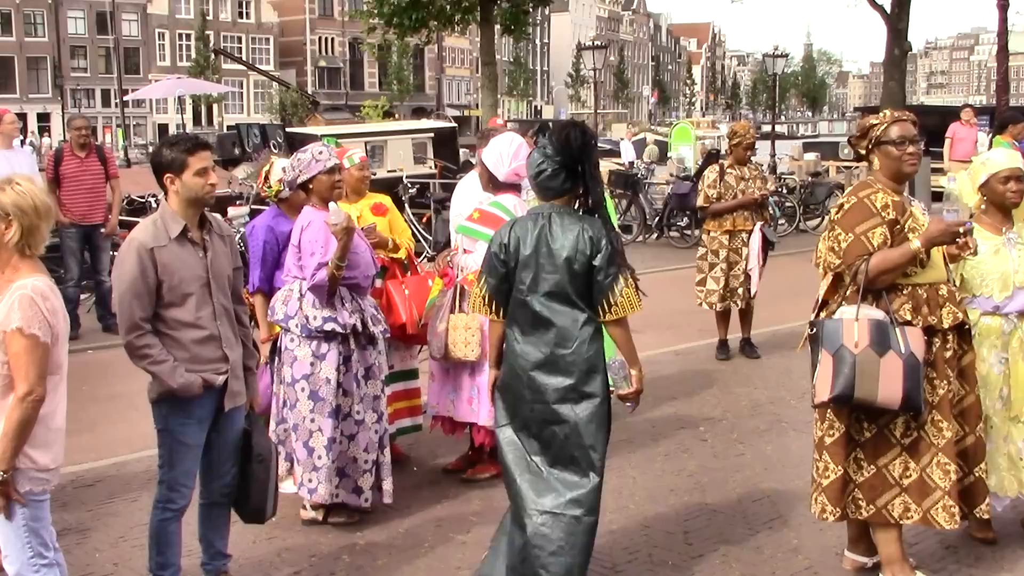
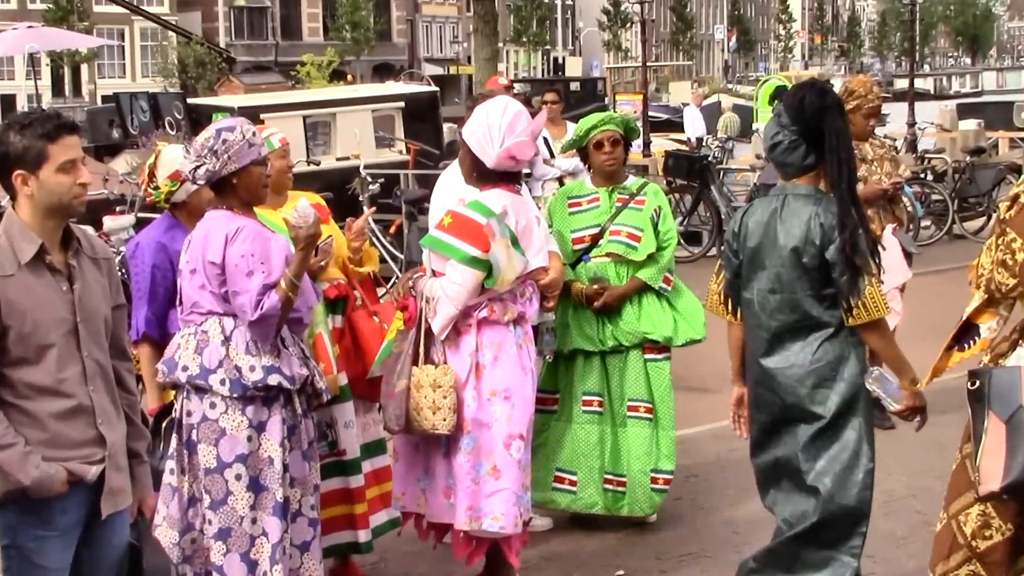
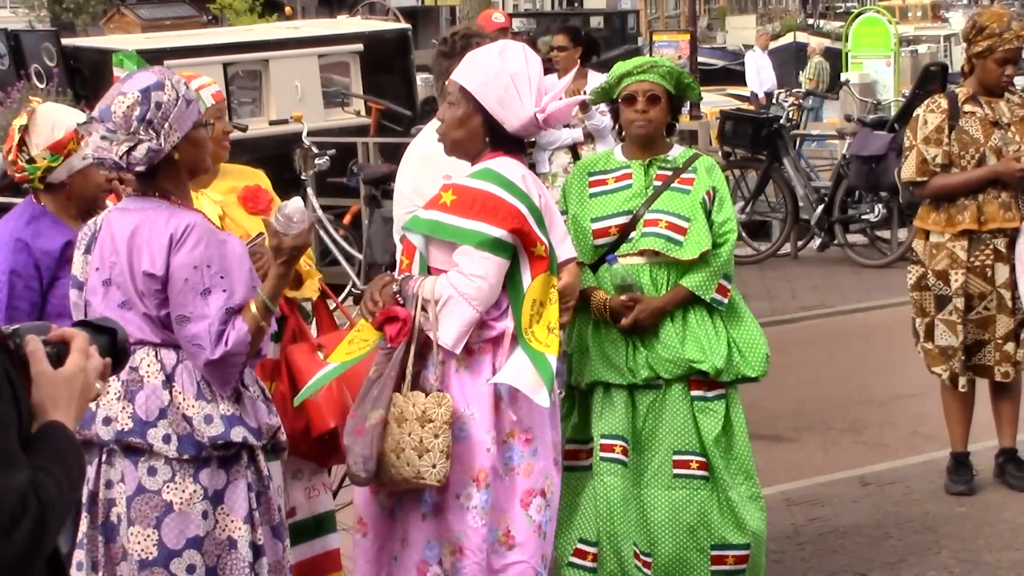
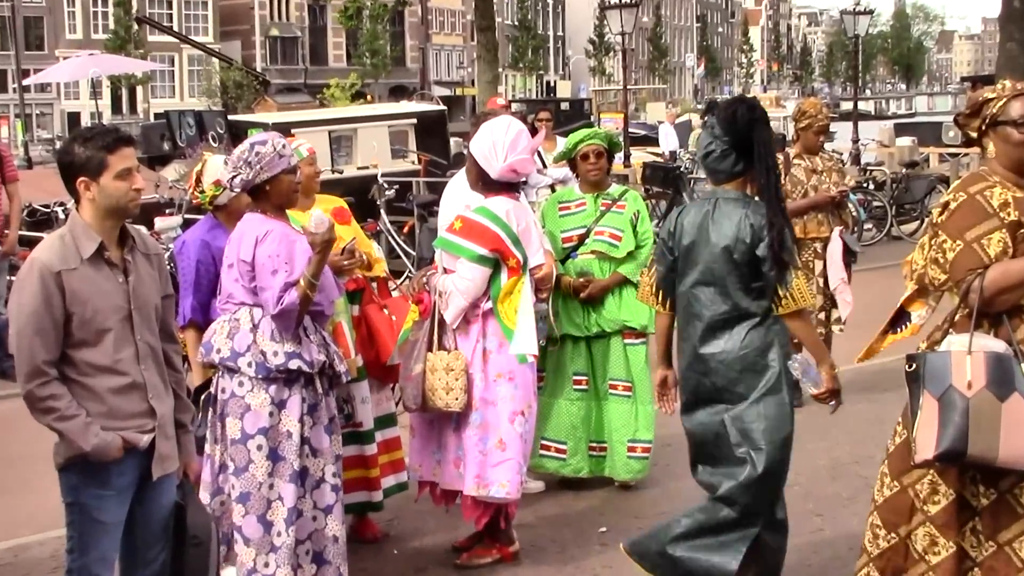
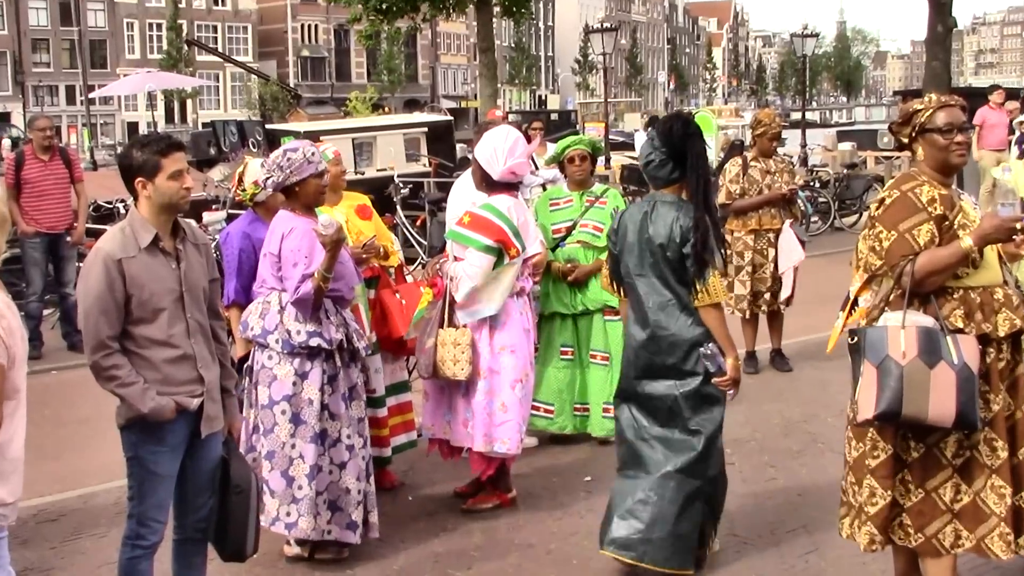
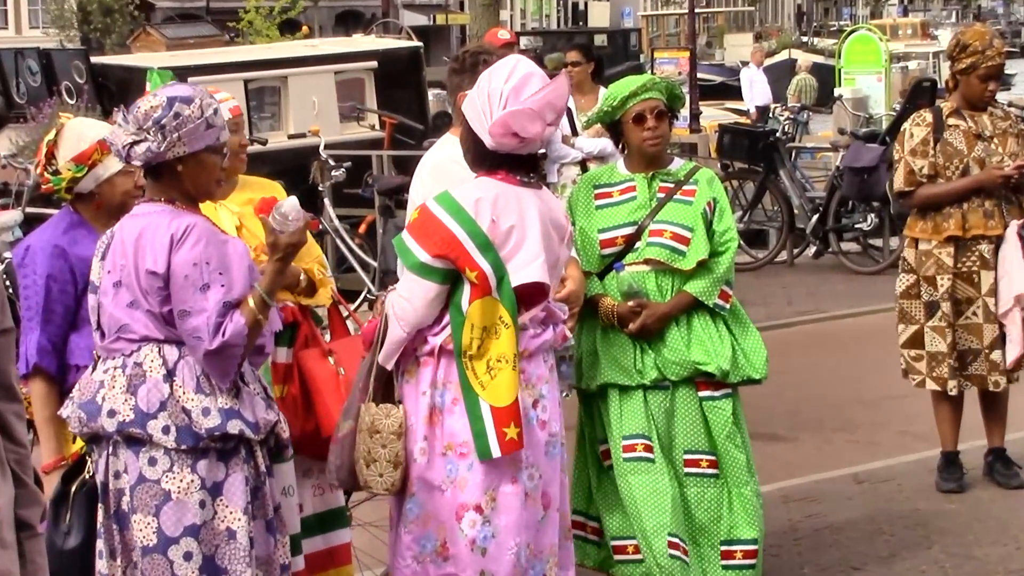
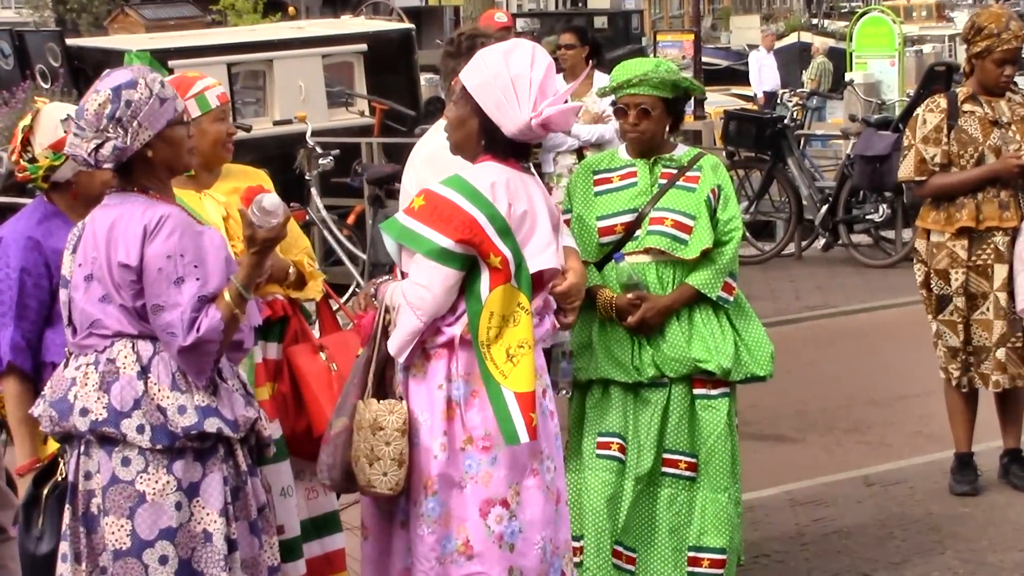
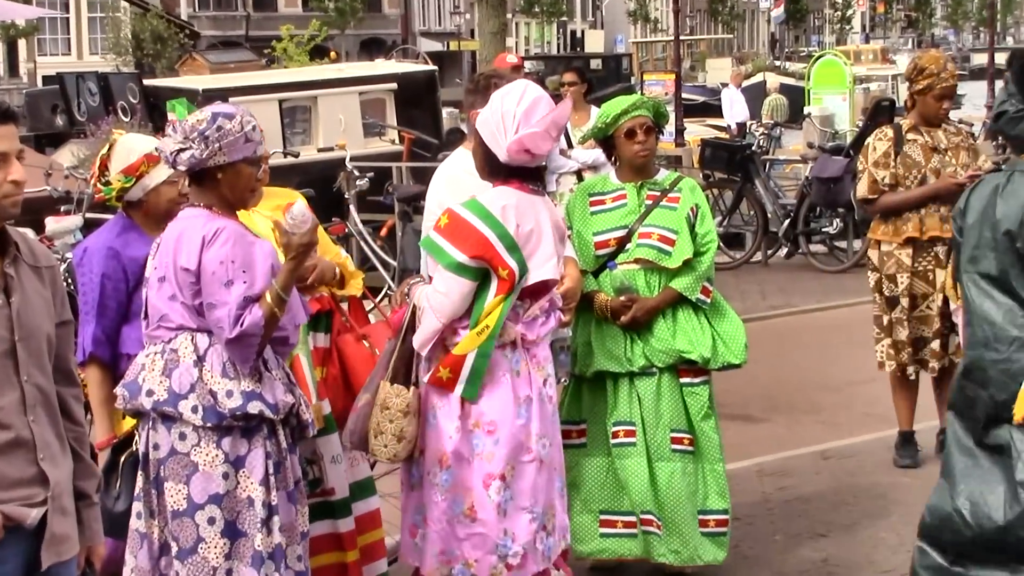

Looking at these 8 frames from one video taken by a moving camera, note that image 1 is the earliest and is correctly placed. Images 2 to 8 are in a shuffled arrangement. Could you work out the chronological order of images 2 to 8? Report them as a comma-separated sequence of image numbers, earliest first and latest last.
5, 4, 2, 8, 6, 7, 3
